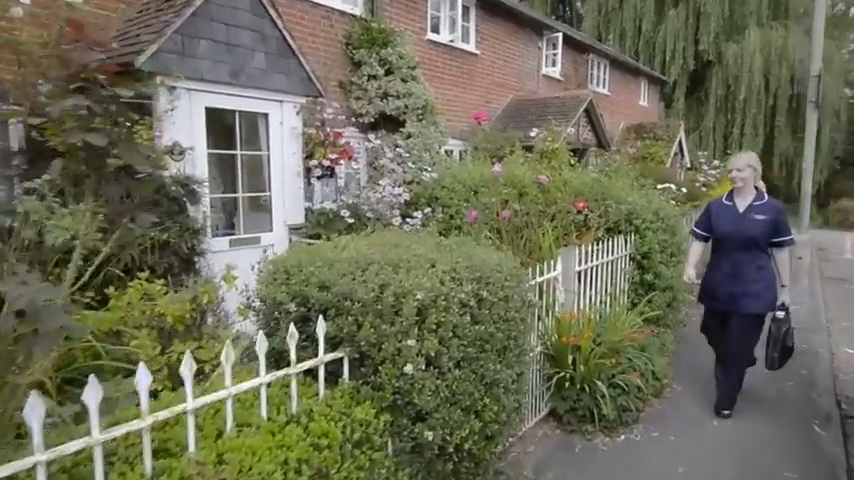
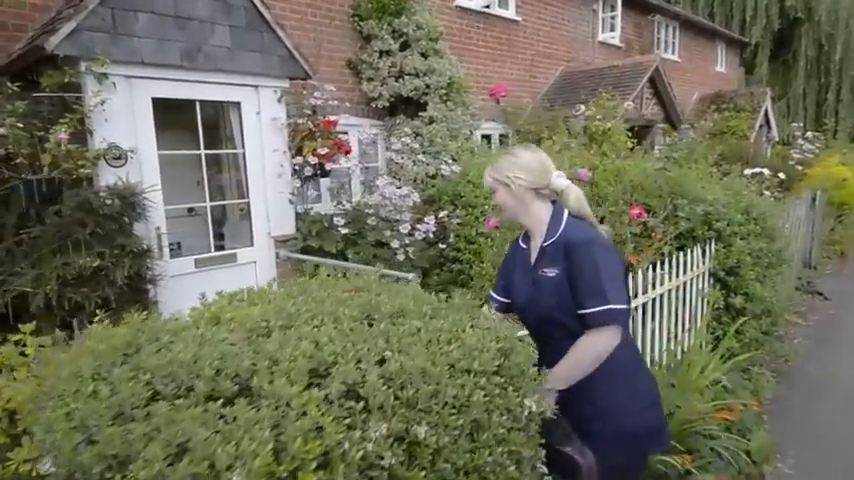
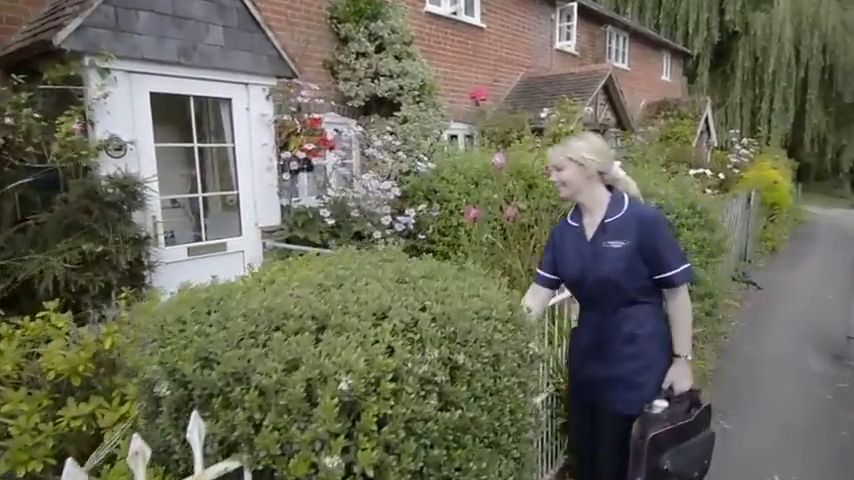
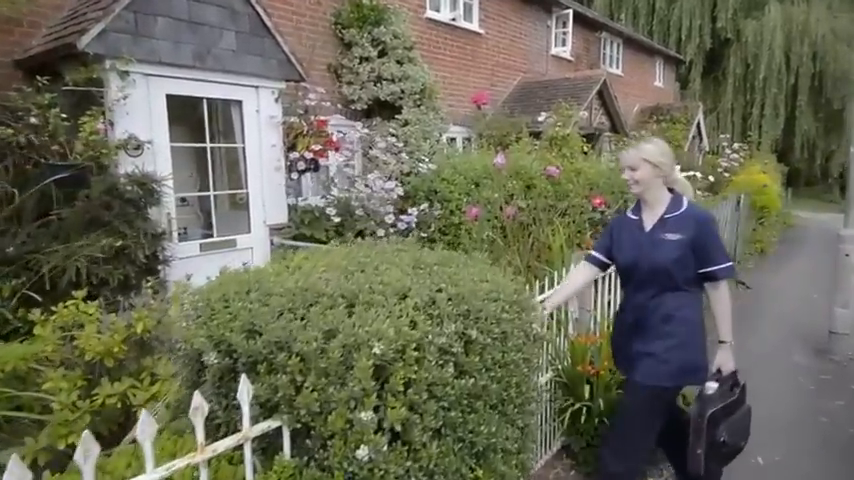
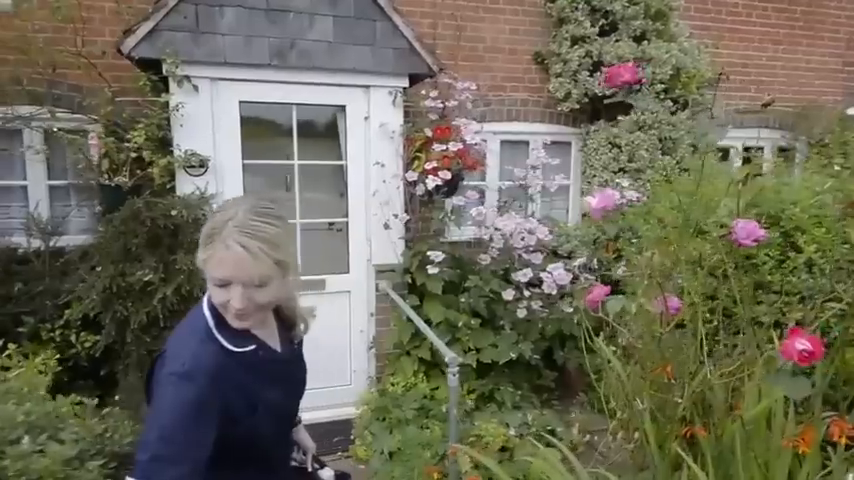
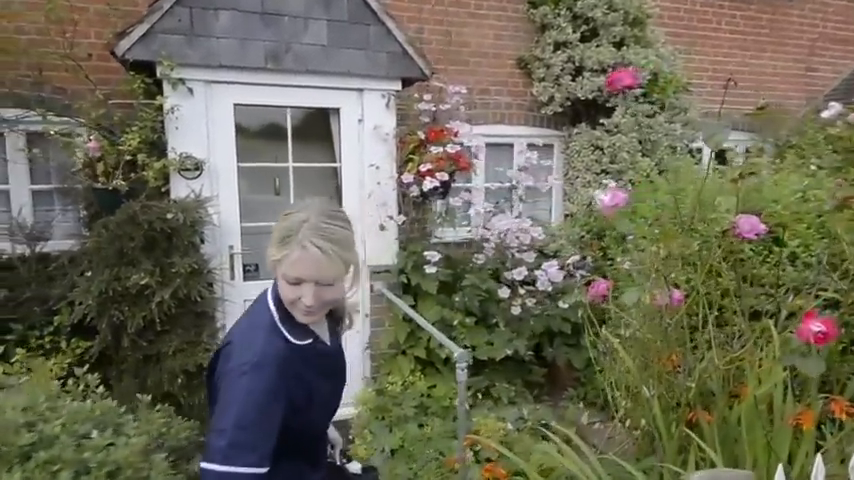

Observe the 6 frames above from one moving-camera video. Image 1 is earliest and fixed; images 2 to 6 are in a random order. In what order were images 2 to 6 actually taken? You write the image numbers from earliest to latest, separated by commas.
4, 3, 2, 6, 5
